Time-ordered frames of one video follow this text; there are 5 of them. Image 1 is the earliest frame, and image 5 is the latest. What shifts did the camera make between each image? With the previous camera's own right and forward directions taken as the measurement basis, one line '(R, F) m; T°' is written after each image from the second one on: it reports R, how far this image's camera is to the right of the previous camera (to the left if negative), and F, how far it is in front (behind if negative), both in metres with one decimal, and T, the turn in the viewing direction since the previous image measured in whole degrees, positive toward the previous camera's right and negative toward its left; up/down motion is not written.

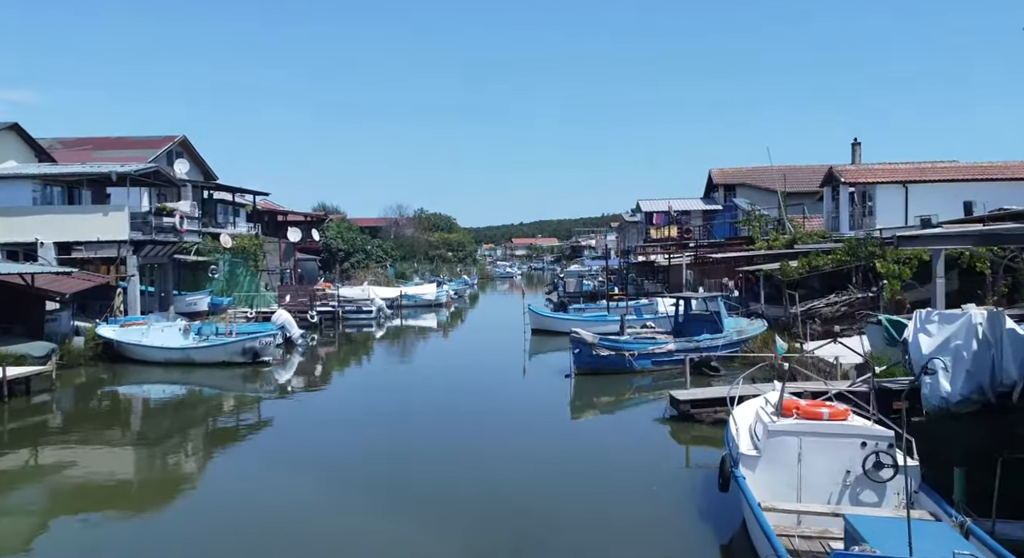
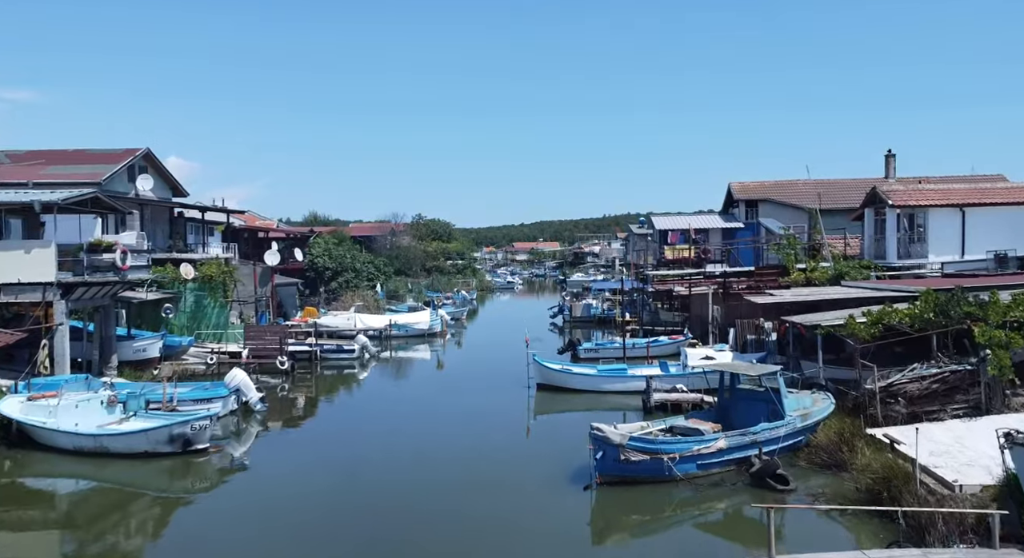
(0.0, +3.2) m; 0°
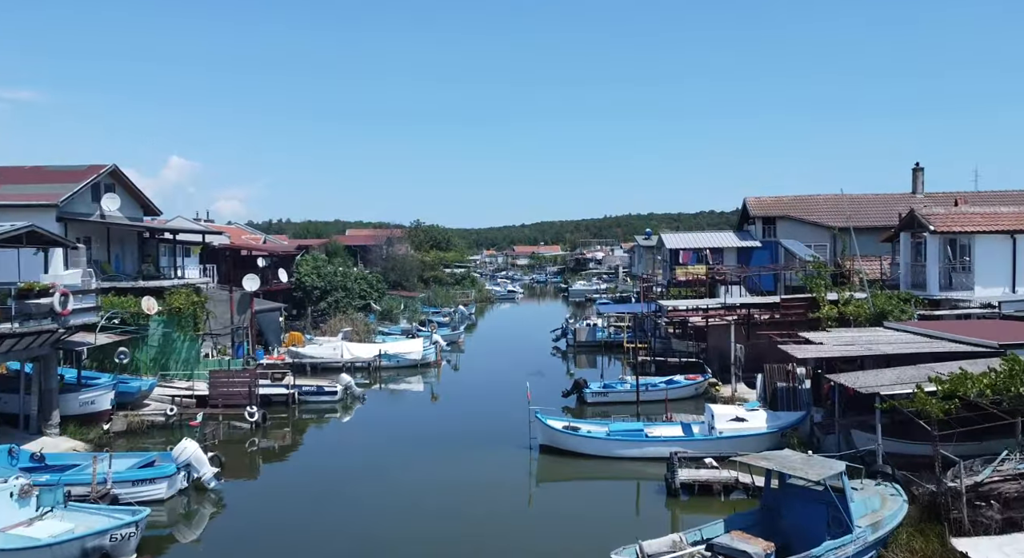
(0.0, +2.4) m; 0°
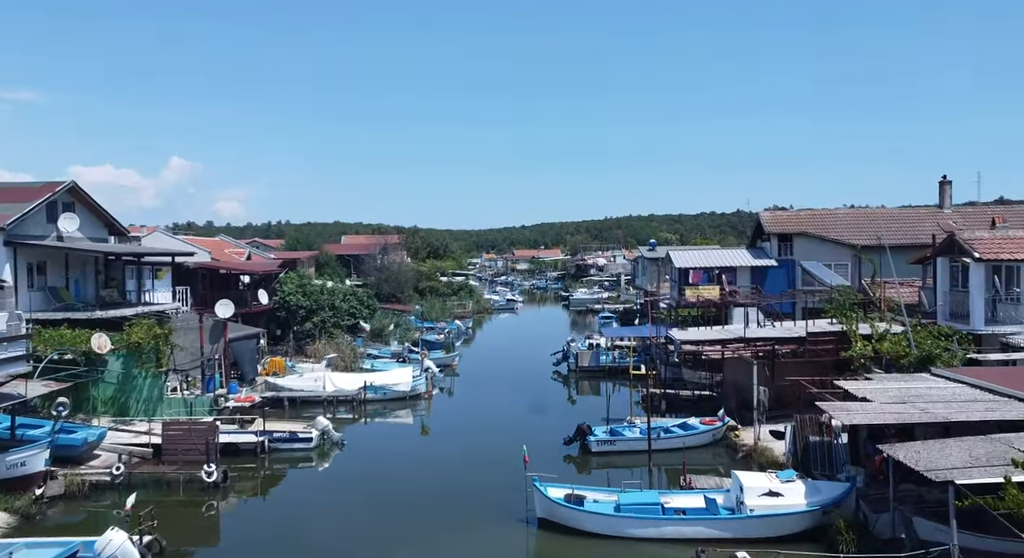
(+0.1, +2.2) m; 0°
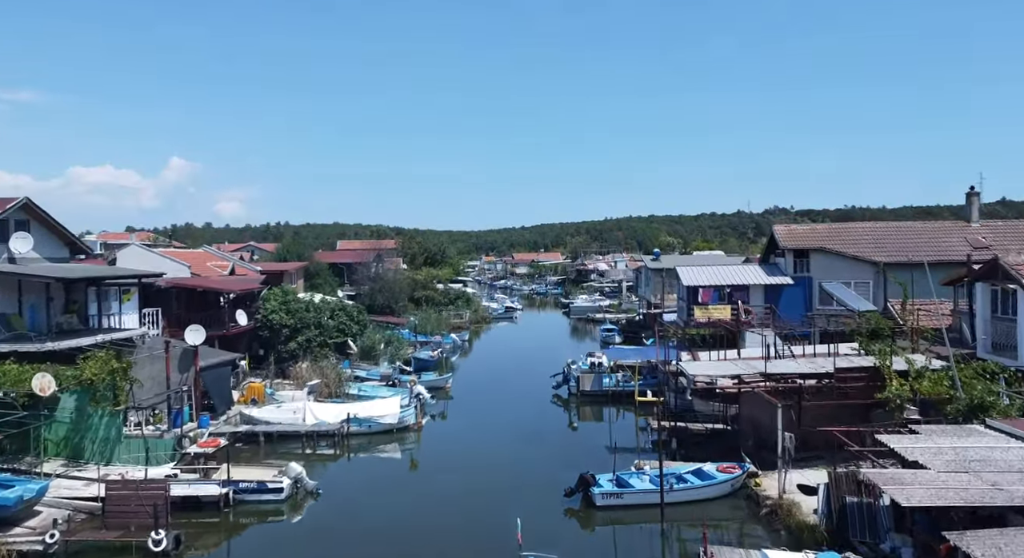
(+0.1, +2.0) m; 0°
